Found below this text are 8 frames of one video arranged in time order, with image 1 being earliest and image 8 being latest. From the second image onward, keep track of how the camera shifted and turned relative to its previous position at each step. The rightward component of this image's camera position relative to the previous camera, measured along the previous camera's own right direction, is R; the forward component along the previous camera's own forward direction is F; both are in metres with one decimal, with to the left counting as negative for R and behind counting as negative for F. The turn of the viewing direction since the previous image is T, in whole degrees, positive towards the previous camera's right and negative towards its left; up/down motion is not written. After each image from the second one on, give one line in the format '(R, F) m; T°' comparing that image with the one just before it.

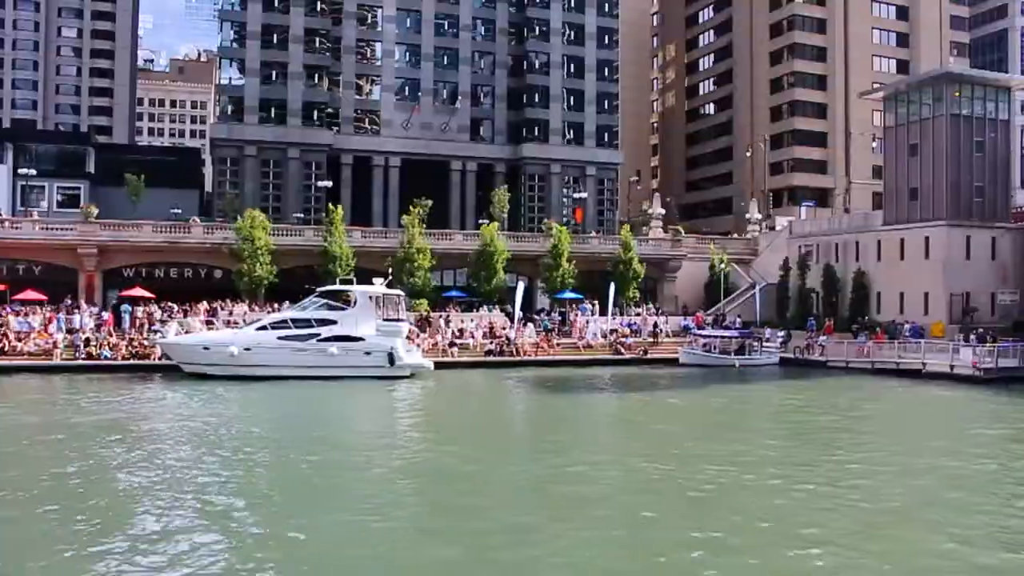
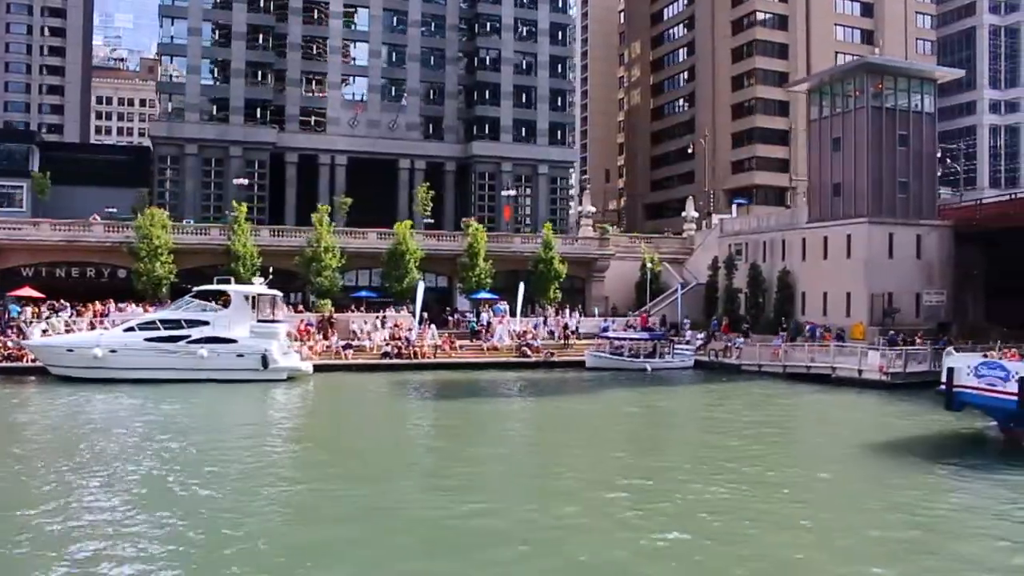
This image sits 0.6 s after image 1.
(+8.4, +2.2) m; 0°
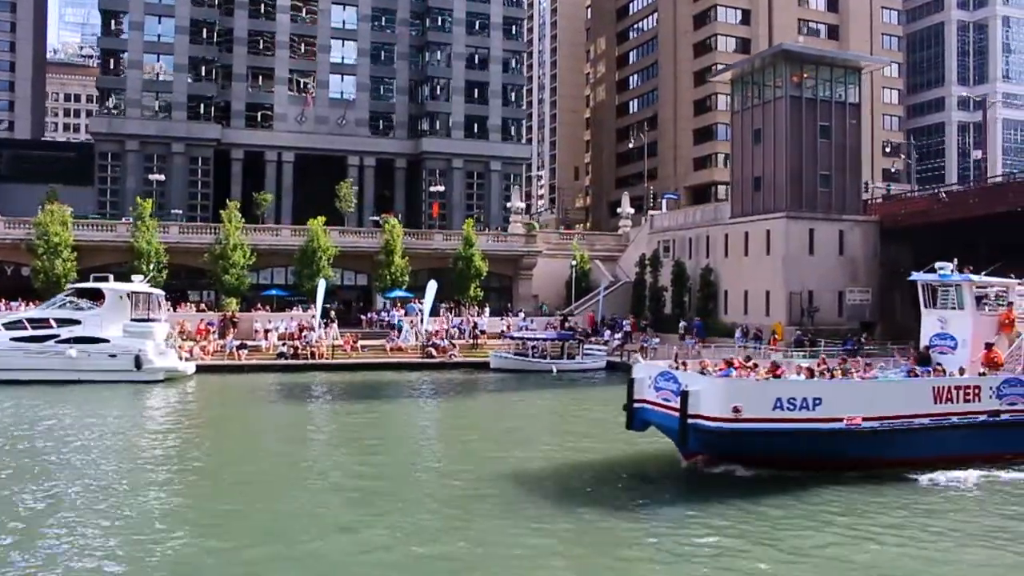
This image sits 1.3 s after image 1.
(+7.7, +2.1) m; 0°
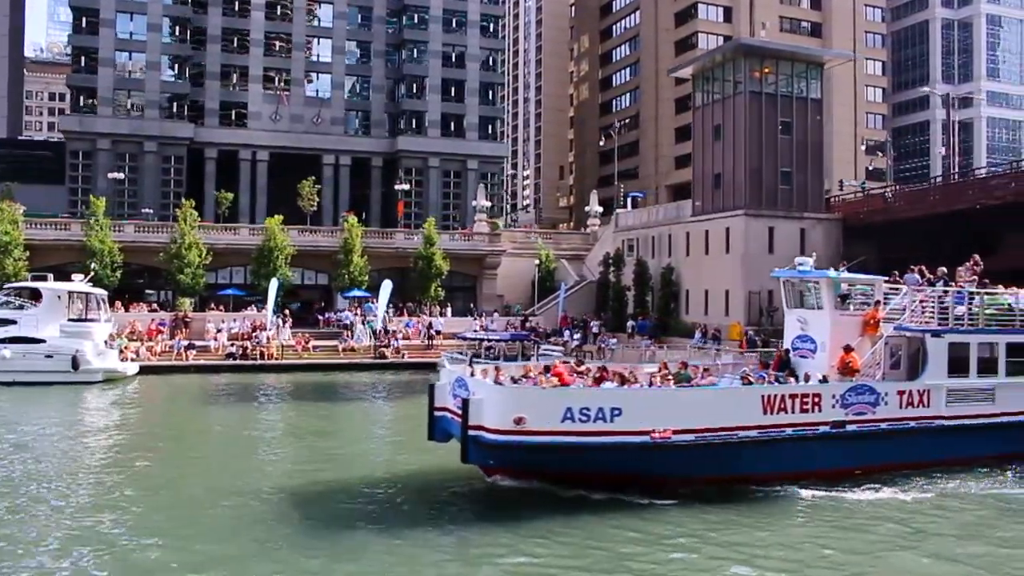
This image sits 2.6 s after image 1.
(+3.6, +0.9) m; 0°
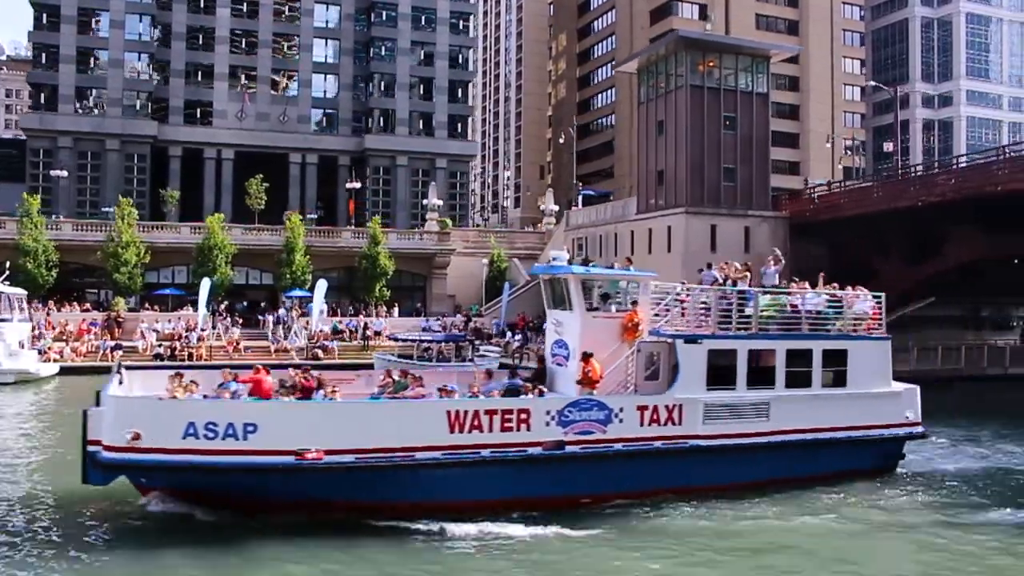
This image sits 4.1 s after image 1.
(+5.0, +1.3) m; 0°
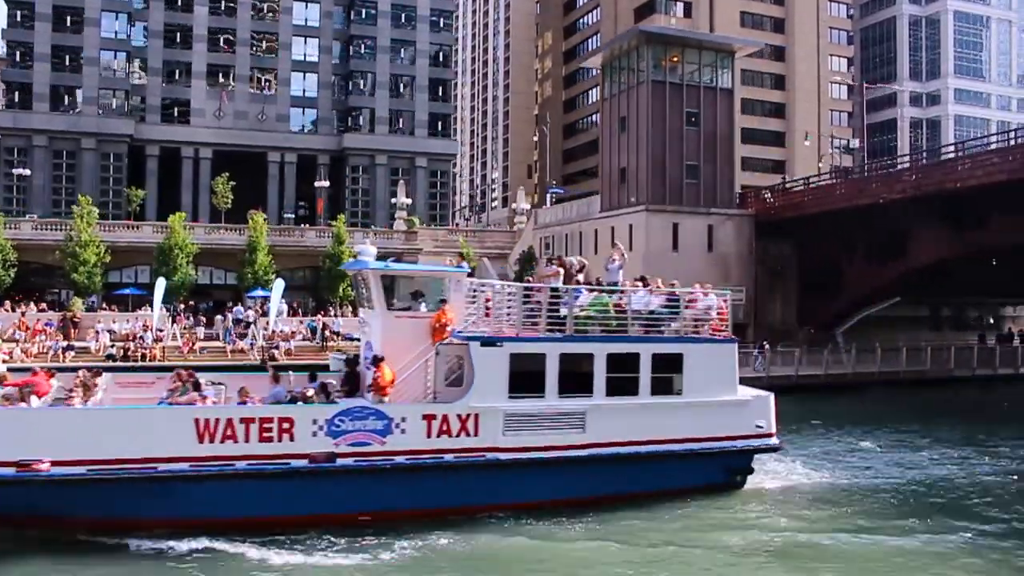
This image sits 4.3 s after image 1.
(+3.2, +0.9) m; 0°
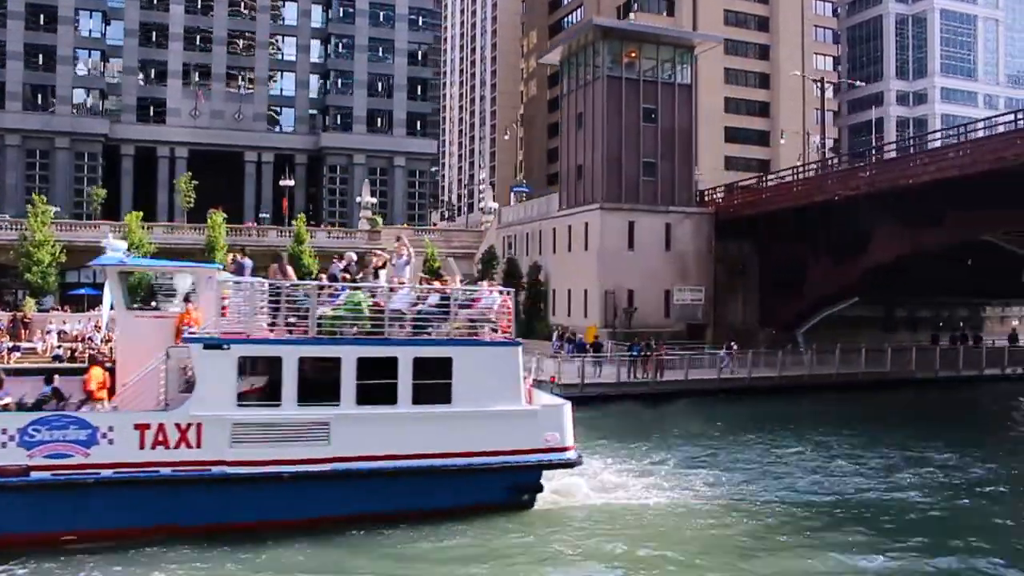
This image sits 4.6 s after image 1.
(+3.5, +0.9) m; 0°
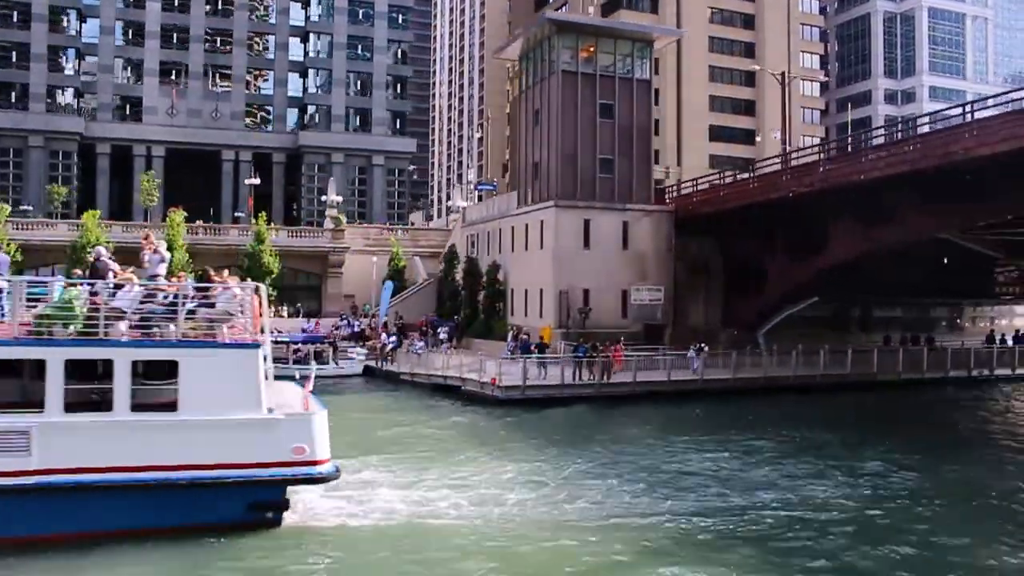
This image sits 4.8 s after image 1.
(+3.5, +1.0) m; 0°
